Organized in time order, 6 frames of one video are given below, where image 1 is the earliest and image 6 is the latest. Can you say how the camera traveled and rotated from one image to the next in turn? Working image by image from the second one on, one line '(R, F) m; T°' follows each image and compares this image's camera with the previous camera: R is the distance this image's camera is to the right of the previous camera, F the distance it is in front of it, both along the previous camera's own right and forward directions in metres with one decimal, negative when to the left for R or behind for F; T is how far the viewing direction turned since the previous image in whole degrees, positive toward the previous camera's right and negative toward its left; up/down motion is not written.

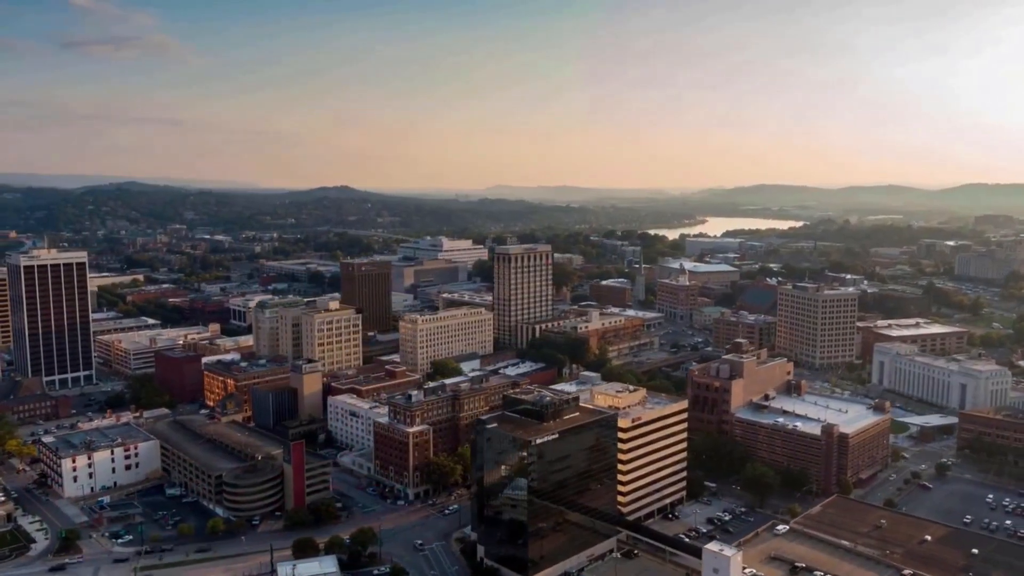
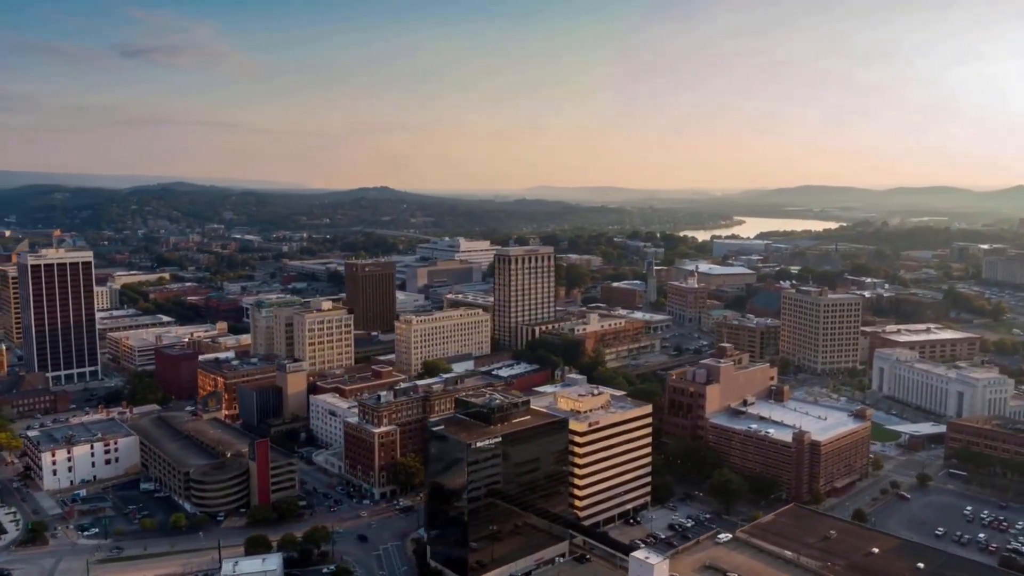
(+3.3, +0.2) m; -3°
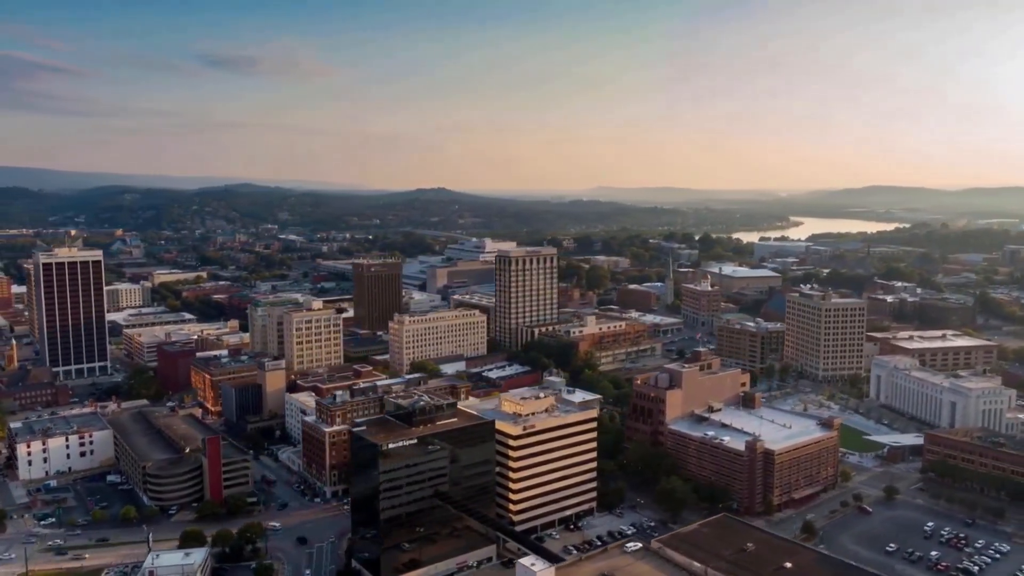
(+4.9, +0.3) m; -4°
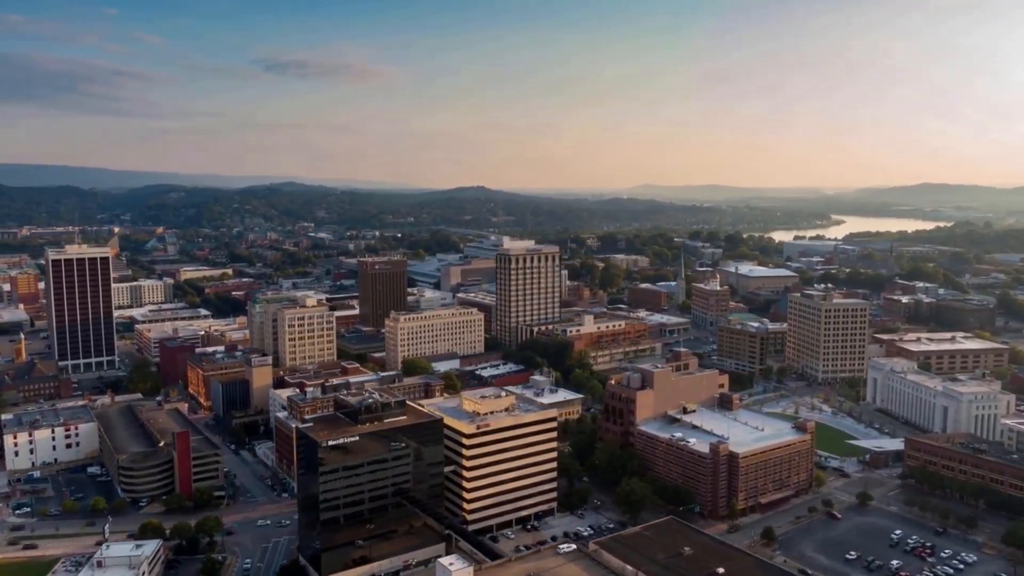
(+3.4, +0.2) m; -3°
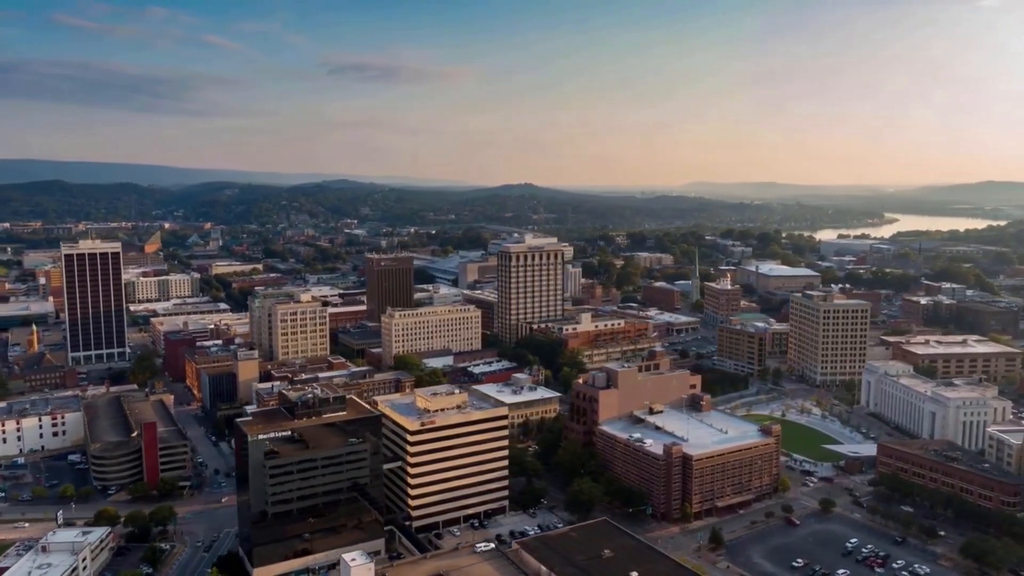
(+4.1, +0.3) m; -4°
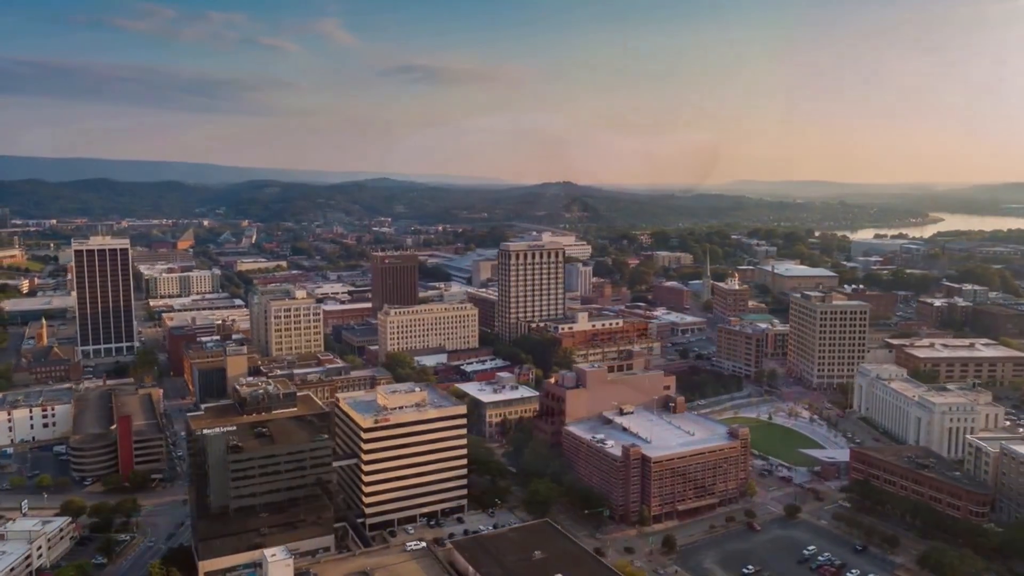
(+3.4, +0.2) m; -3°
